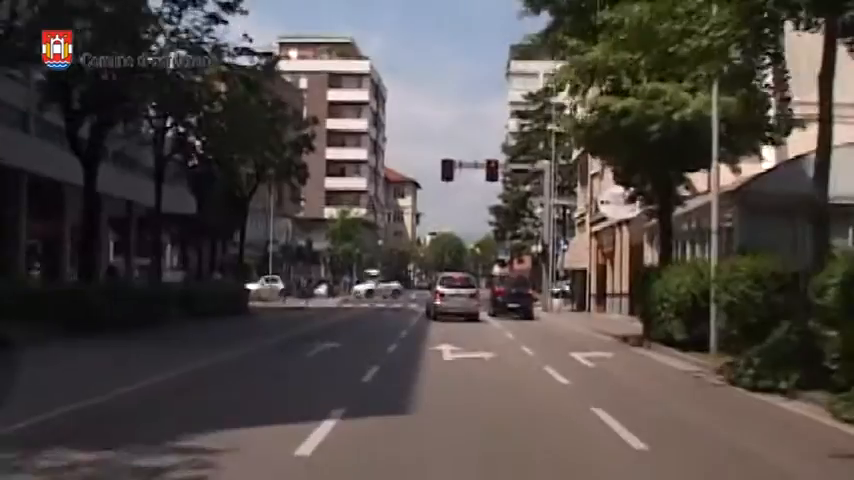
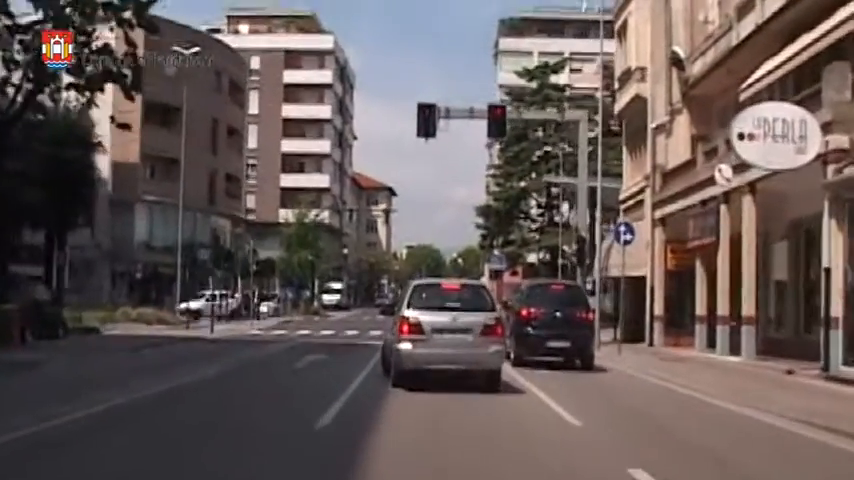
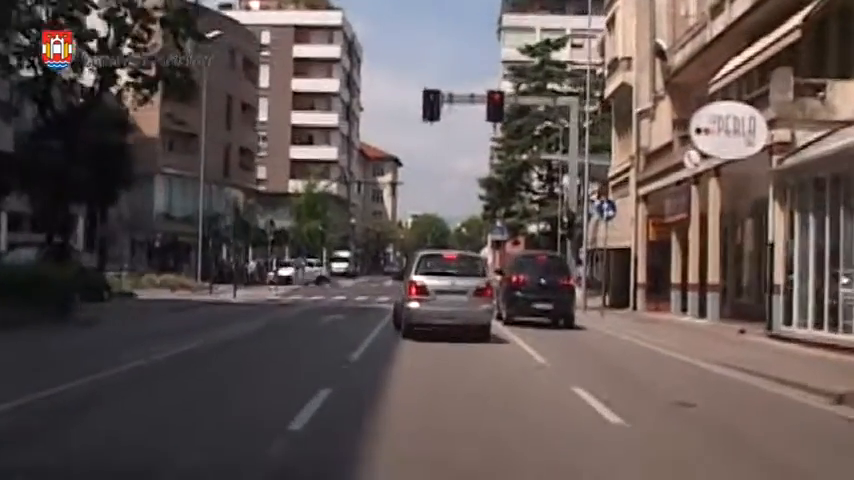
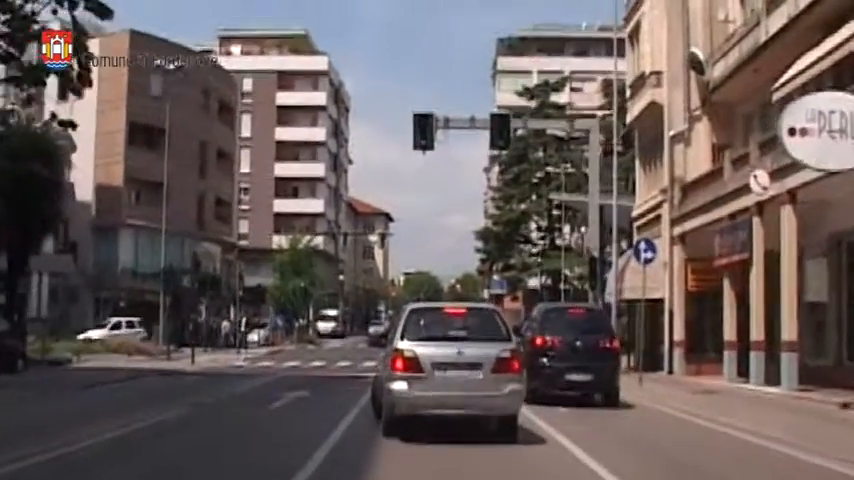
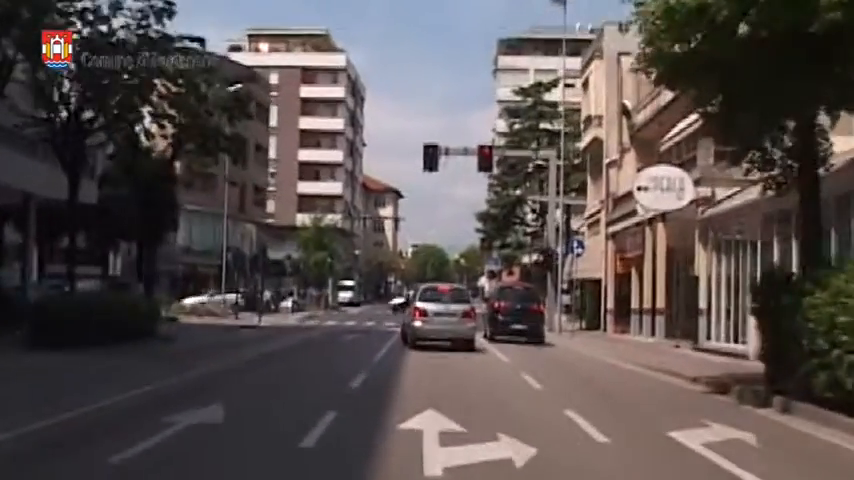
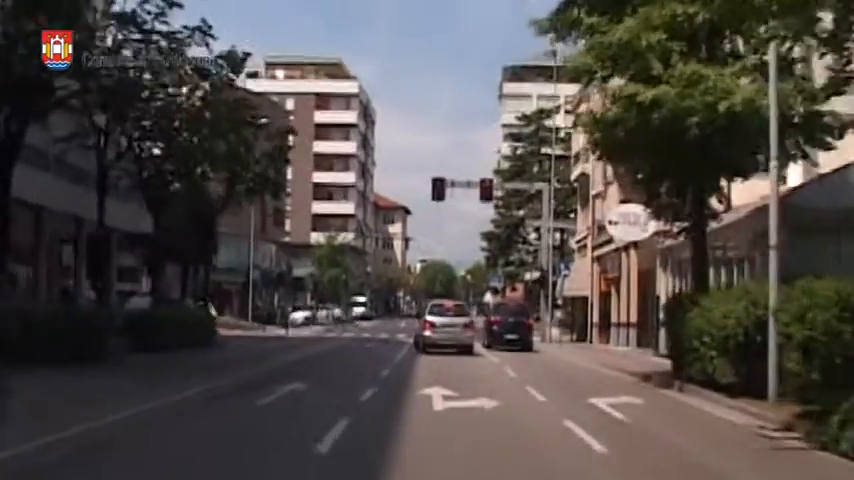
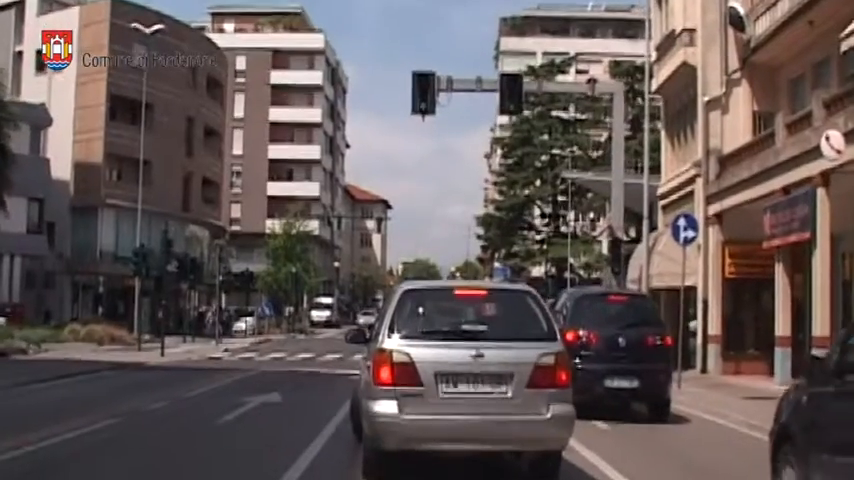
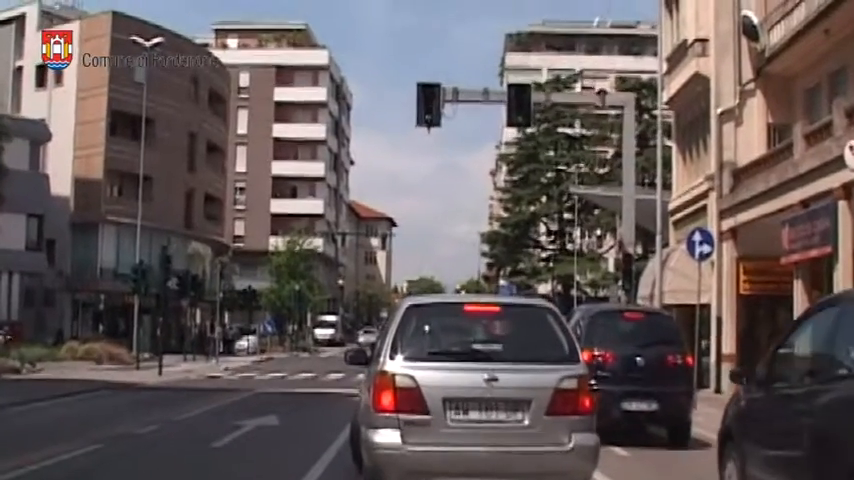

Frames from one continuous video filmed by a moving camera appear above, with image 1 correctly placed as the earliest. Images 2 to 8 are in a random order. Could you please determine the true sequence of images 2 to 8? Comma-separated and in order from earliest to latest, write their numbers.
6, 5, 3, 2, 4, 7, 8
